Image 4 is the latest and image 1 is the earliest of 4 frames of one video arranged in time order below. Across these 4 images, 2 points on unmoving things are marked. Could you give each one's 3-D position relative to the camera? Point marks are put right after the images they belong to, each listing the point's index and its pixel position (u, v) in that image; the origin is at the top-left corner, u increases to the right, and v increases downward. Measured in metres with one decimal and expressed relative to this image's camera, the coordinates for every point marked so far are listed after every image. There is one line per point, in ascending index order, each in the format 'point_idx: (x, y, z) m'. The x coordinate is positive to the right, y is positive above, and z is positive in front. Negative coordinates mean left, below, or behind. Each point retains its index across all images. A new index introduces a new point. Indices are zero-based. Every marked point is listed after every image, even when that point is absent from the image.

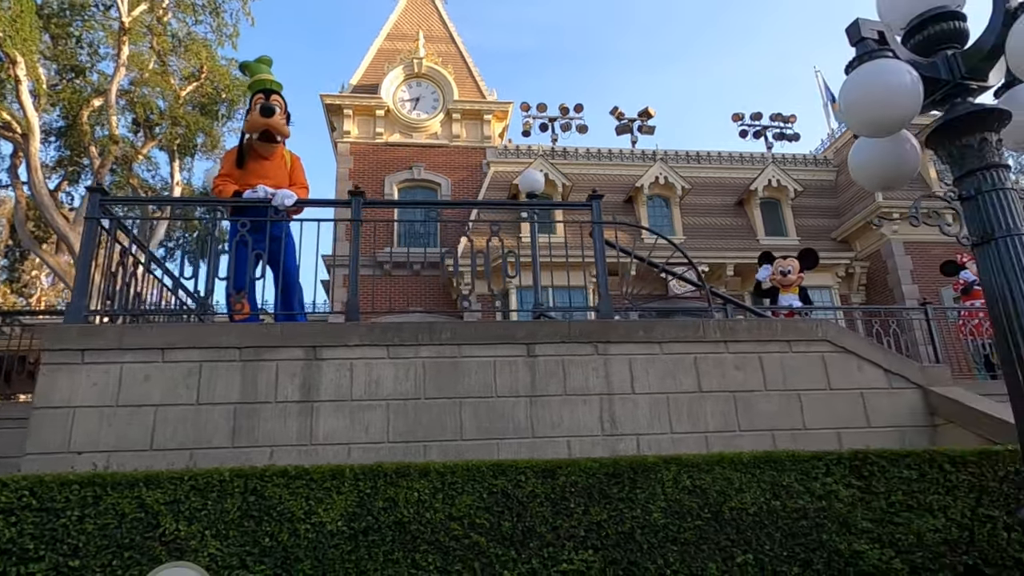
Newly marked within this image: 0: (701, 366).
0: (+1.3, -0.6, +4.7) m
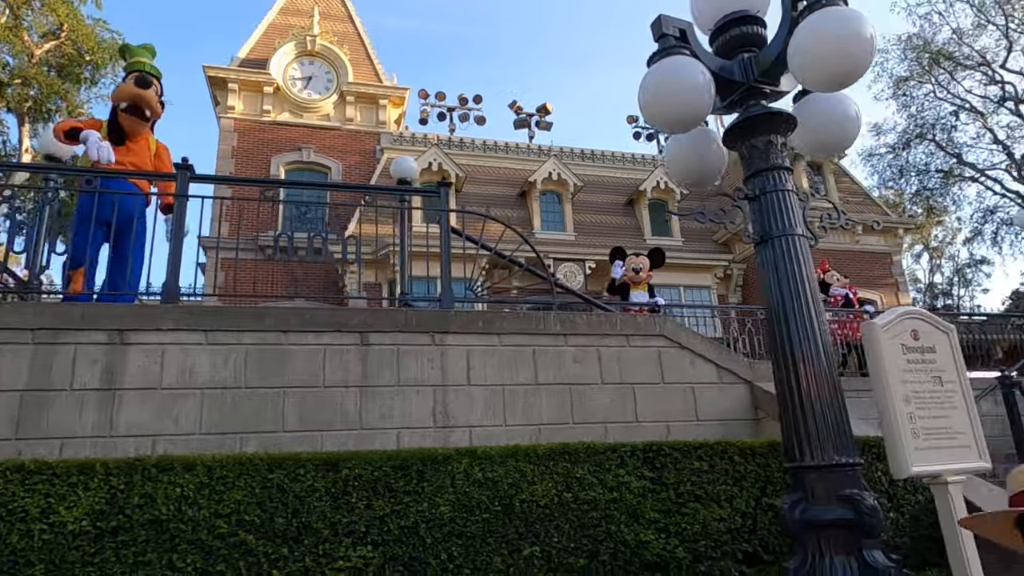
0: (+0.2, -0.5, +4.7) m
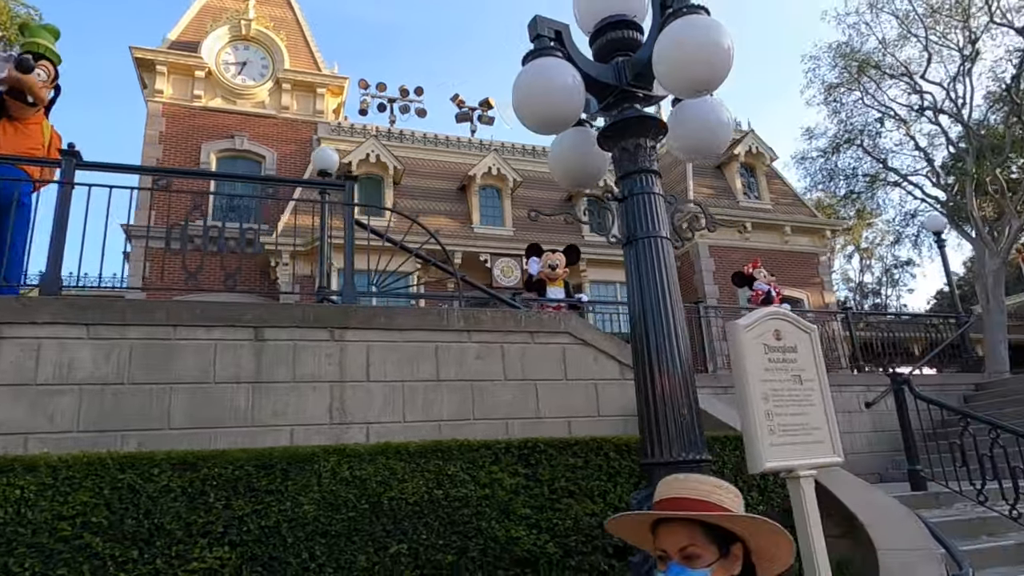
0: (-0.5, -0.5, +4.7) m
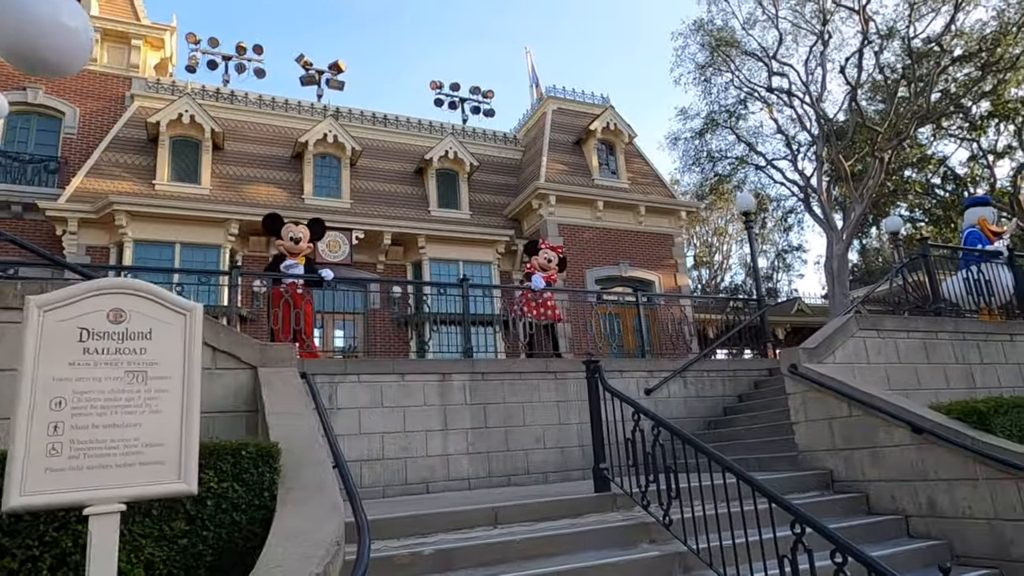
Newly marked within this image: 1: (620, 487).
0: (-3.2, -0.3, +3.7) m
1: (+0.8, -1.5, +5.1) m
